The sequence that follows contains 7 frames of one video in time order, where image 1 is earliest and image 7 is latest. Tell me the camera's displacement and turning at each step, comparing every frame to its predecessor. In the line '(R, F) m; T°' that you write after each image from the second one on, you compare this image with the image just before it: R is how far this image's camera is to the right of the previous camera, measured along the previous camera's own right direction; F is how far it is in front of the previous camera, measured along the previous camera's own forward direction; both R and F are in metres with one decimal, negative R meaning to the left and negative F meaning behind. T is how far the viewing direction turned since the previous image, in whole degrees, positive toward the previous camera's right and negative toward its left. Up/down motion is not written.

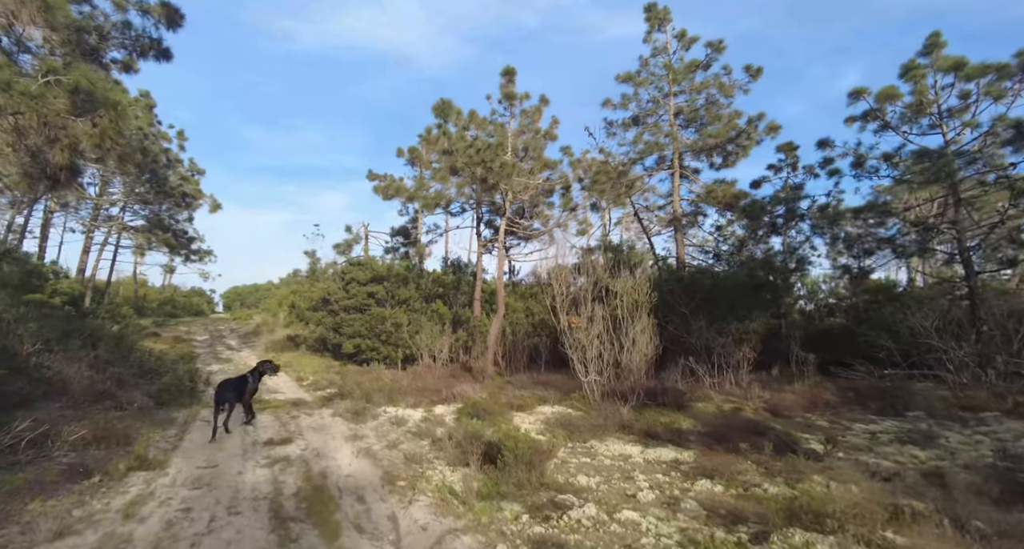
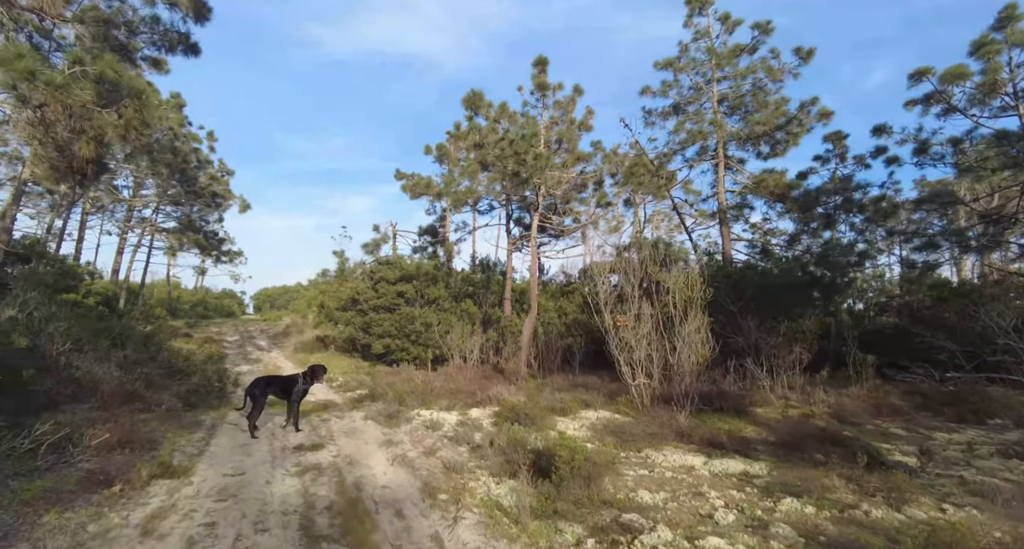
(-0.4, +0.6) m; -3°
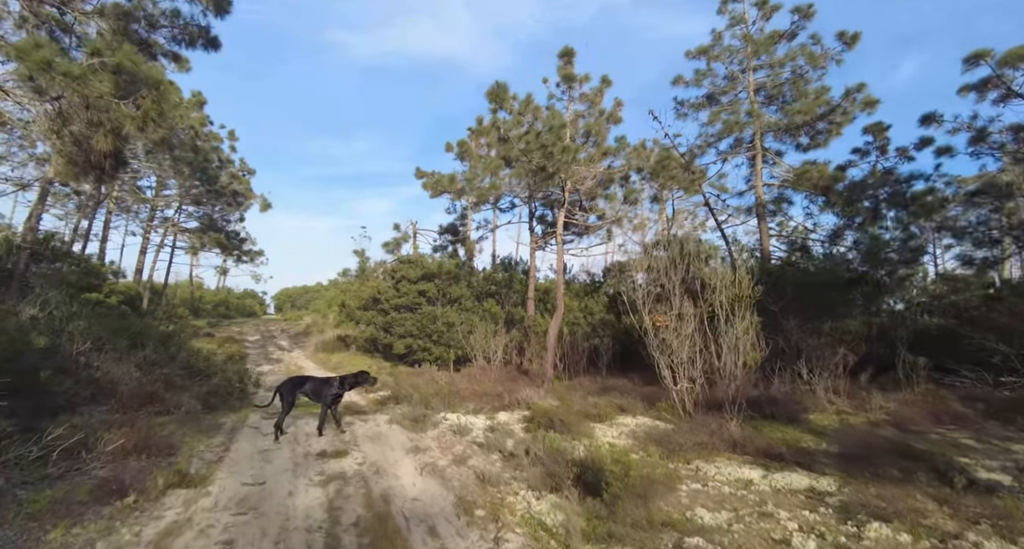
(-0.3, +0.5) m; -2°
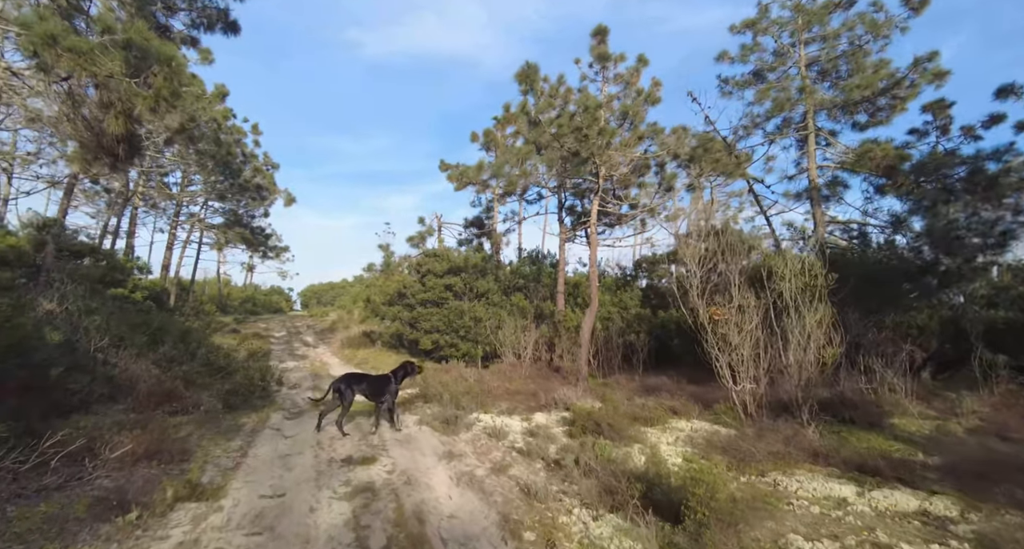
(-0.3, +0.7) m; -3°
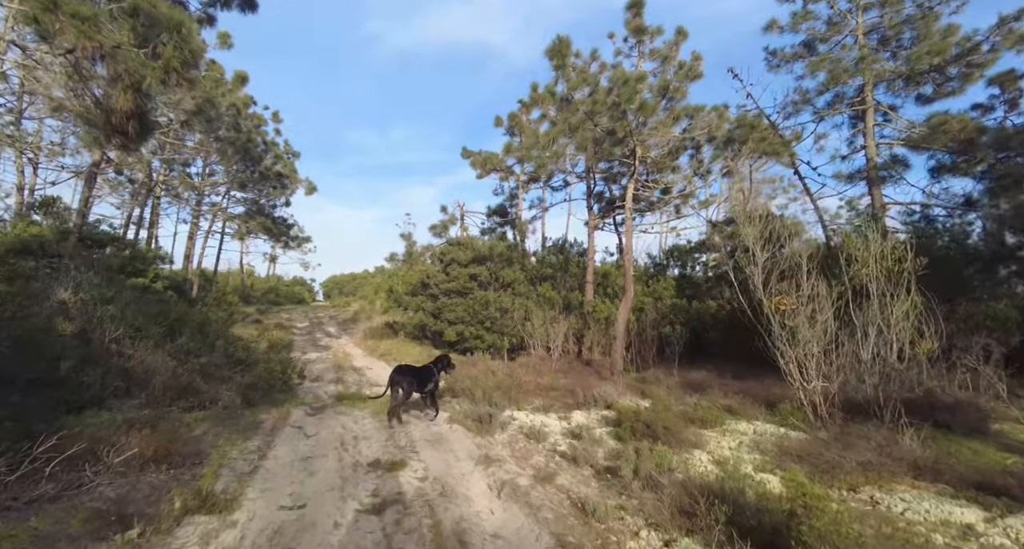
(-0.3, +0.7) m; -3°
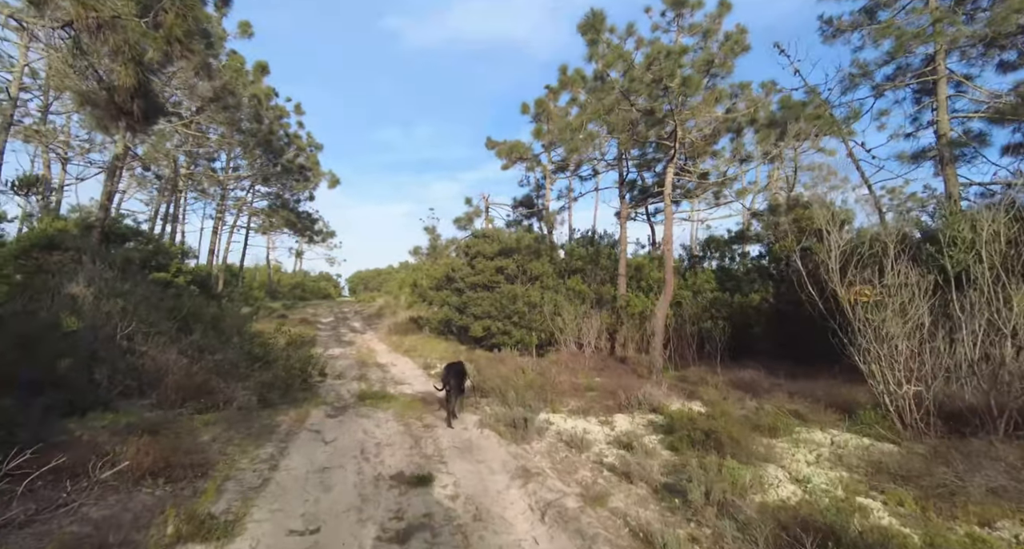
(-0.2, +0.7) m; -3°
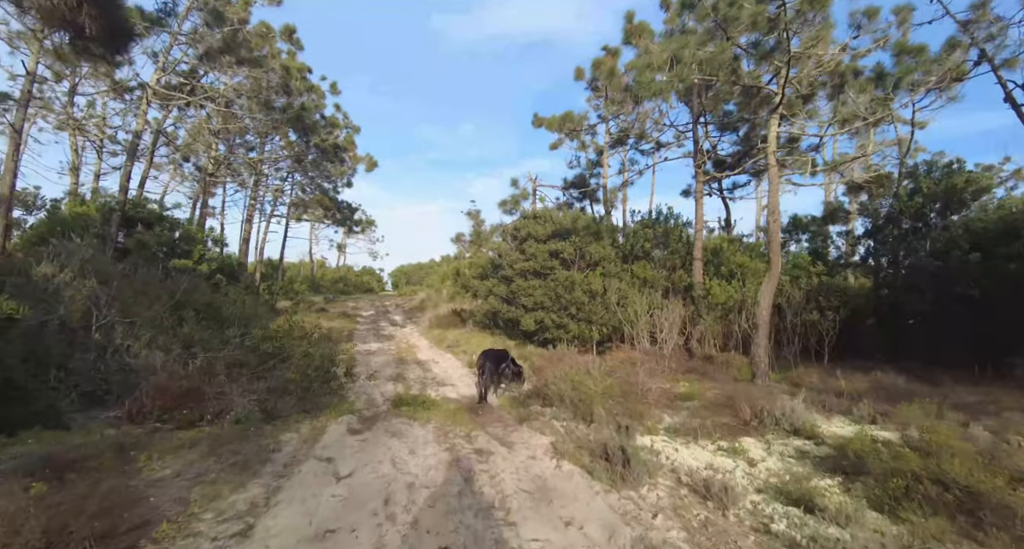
(-0.5, +1.8) m; -6°
